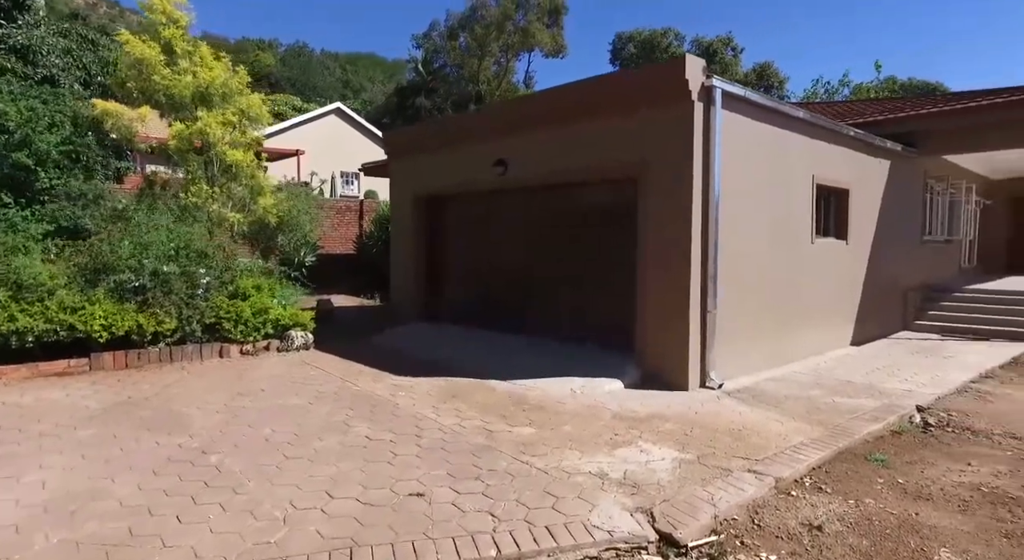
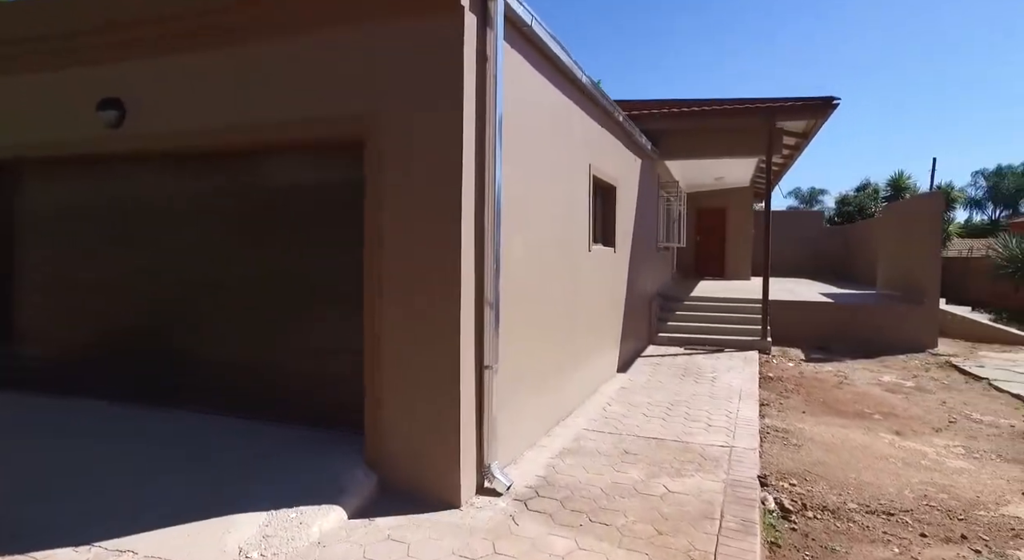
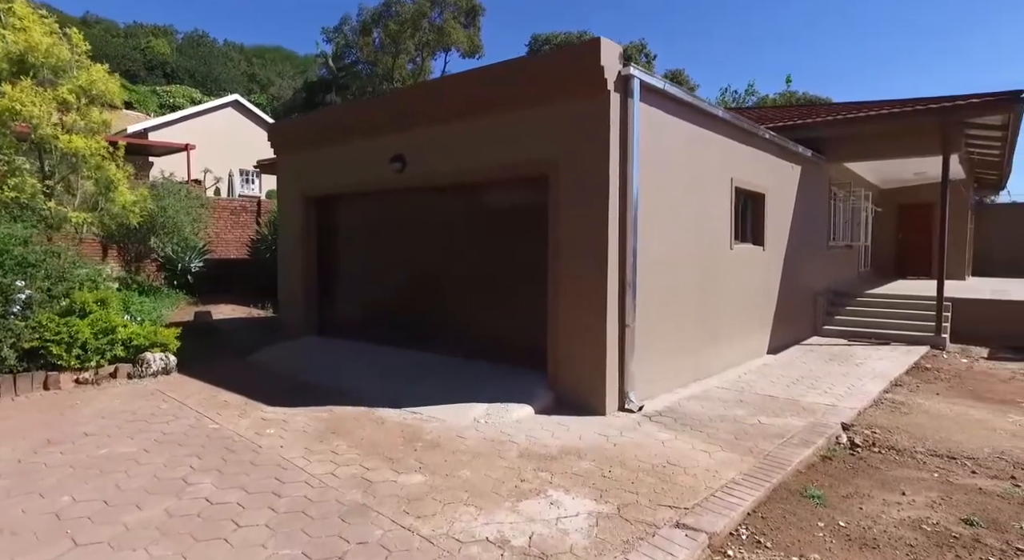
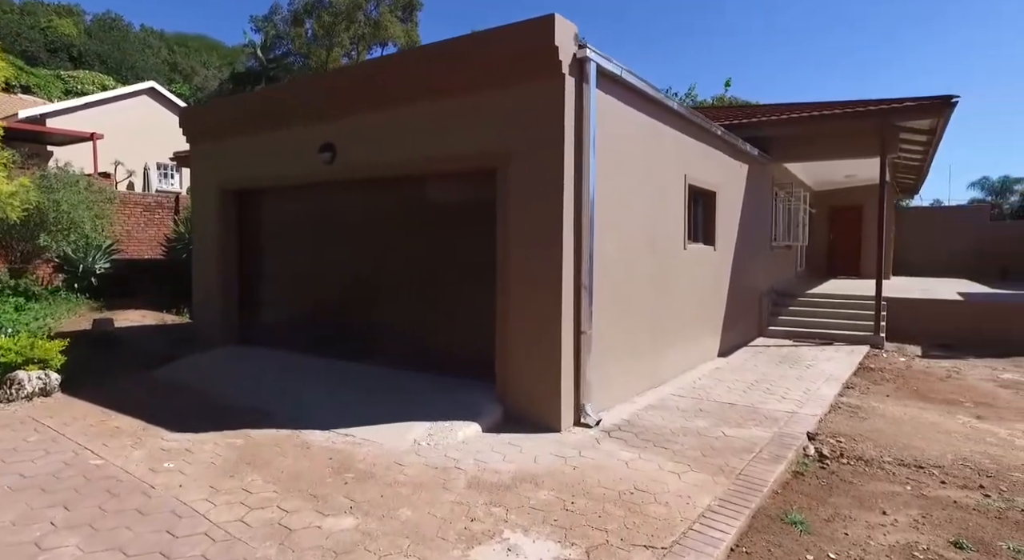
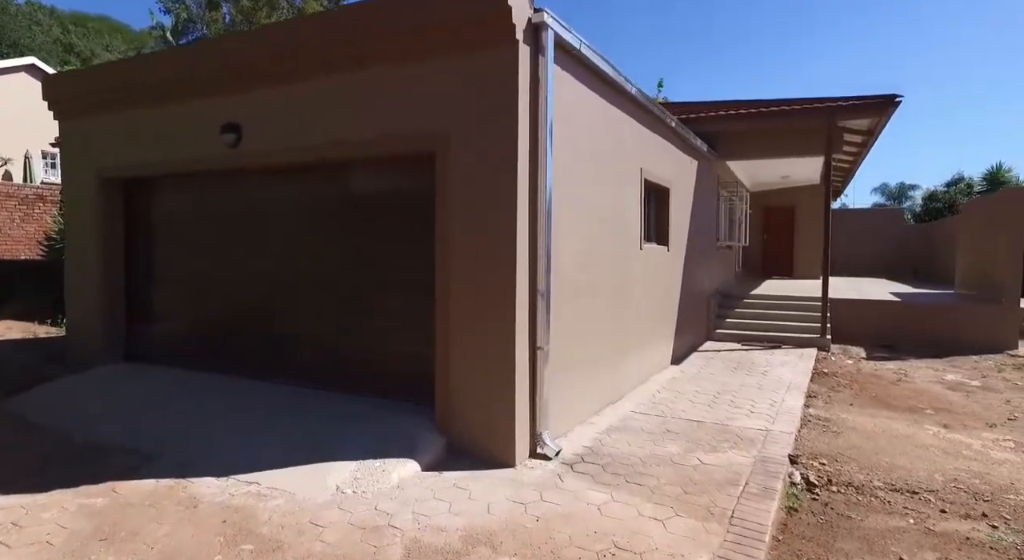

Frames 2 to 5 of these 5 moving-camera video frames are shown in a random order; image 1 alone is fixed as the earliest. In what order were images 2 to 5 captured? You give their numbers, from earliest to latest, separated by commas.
3, 4, 5, 2
